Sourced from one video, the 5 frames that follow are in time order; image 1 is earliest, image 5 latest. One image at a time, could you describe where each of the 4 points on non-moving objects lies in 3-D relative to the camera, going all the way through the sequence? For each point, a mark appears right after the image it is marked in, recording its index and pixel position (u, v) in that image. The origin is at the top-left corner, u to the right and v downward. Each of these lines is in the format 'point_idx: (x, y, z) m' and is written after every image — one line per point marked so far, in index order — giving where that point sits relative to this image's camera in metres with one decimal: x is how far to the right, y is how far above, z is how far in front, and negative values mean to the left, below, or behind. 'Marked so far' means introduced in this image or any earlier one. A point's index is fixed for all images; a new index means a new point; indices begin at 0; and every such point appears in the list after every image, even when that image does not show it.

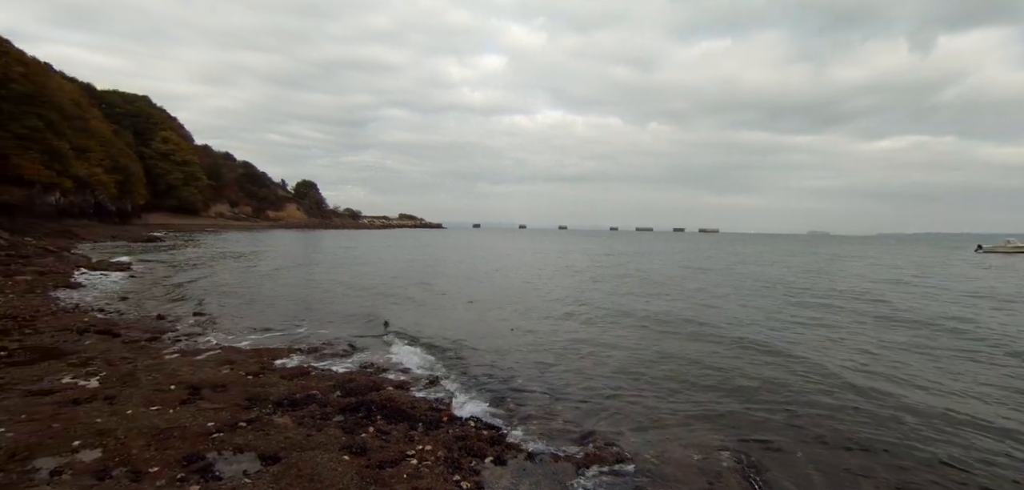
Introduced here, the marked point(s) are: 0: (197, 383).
0: (-5.5, -2.4, +9.1) m
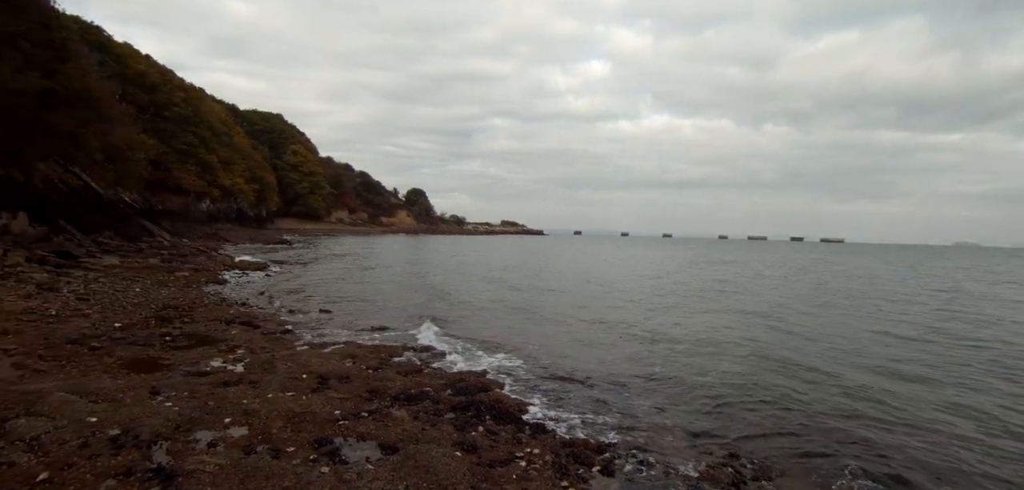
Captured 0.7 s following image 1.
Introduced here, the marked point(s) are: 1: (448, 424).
0: (-3.6, -2.5, +9.8) m
1: (-1.0, -2.9, +8.3) m
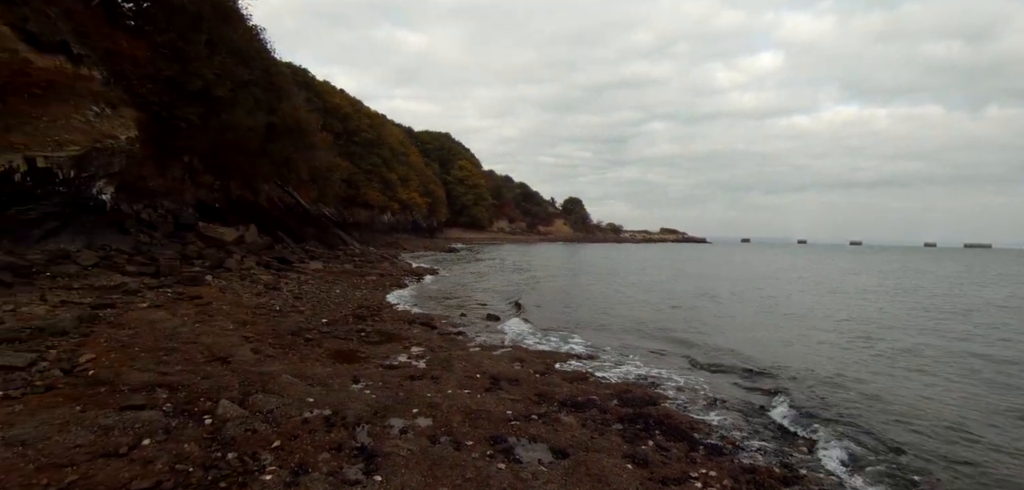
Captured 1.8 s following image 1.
0: (-0.3, -2.6, +10.4) m
1: (+1.7, -3.0, +8.2) m
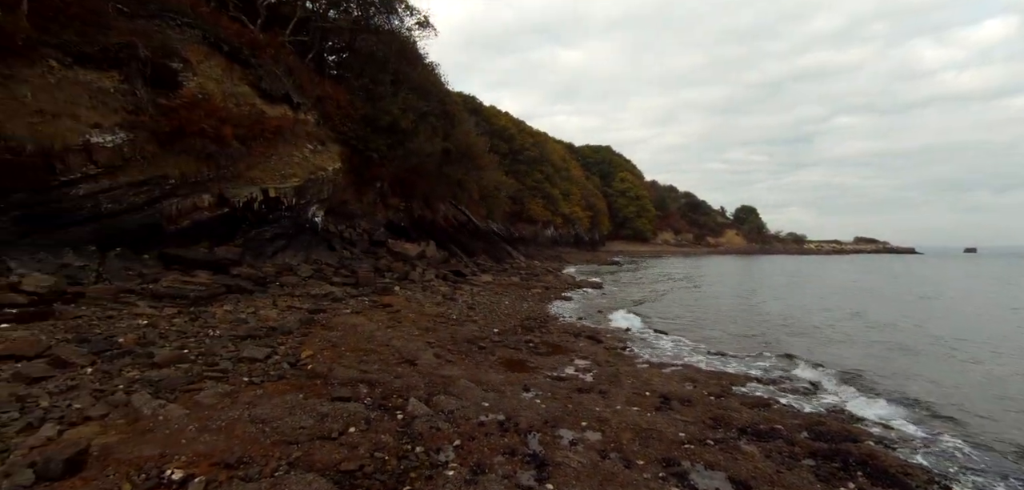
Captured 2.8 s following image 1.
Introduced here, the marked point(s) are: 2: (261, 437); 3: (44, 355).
0: (+3.0, -2.9, +10.1) m
1: (+4.3, -3.2, +7.3) m
2: (-4.0, -3.1, +8.2) m
3: (-8.9, -2.0, +9.5) m
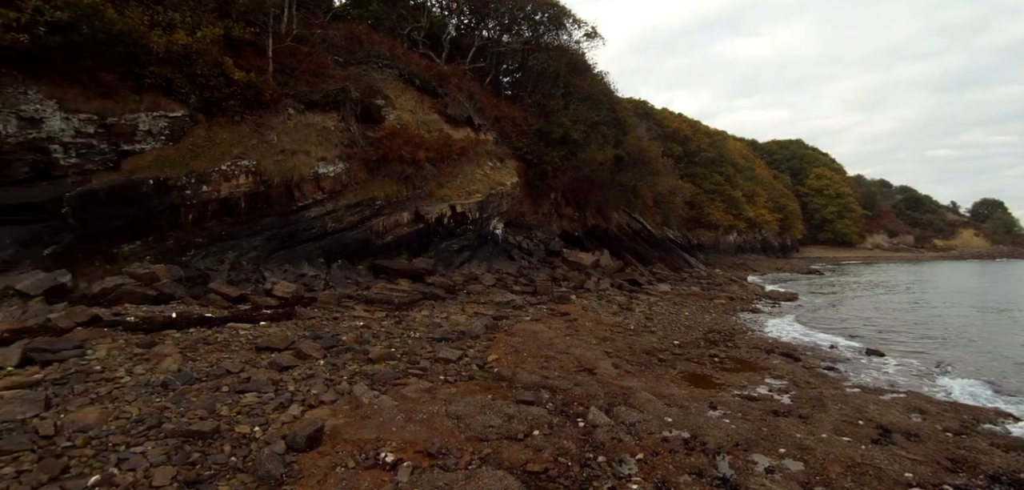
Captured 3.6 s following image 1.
0: (+6.4, -3.0, +8.7) m
1: (+6.6, -3.3, +5.7) m
2: (-0.9, -3.4, +9.3) m
3: (-5.1, -2.5, +12.1) m
